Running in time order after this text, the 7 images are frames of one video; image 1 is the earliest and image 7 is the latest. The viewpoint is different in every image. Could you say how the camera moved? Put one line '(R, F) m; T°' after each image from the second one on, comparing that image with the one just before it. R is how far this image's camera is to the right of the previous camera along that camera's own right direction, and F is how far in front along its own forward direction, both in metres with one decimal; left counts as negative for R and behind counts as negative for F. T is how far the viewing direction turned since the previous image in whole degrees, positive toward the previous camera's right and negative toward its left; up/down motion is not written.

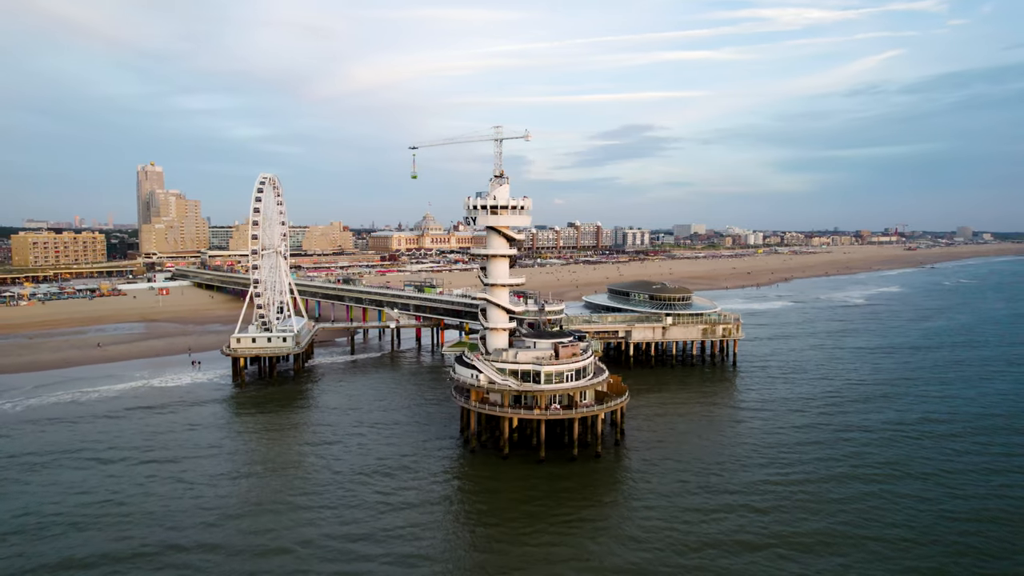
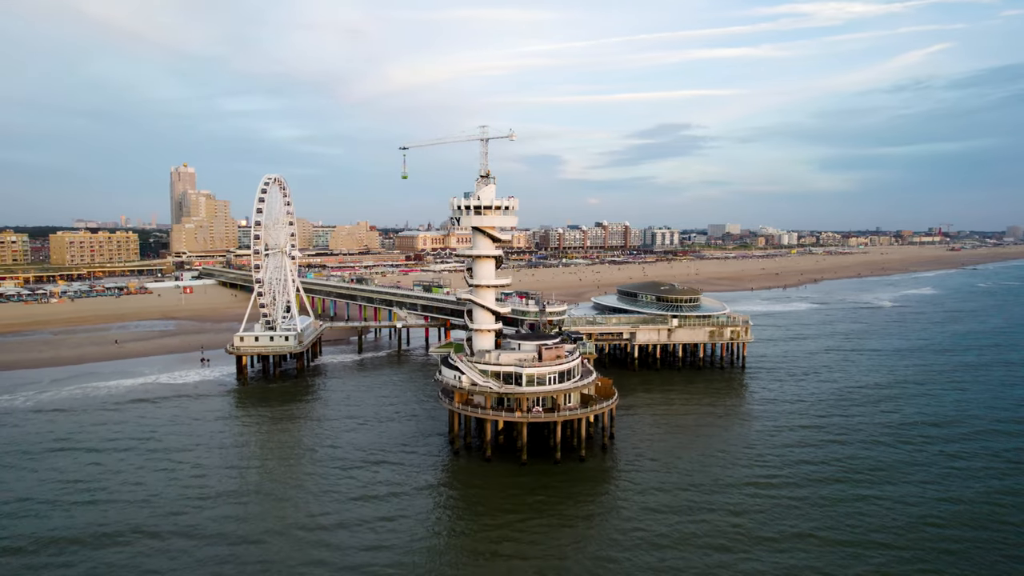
(+1.9, +0.3) m; -3°
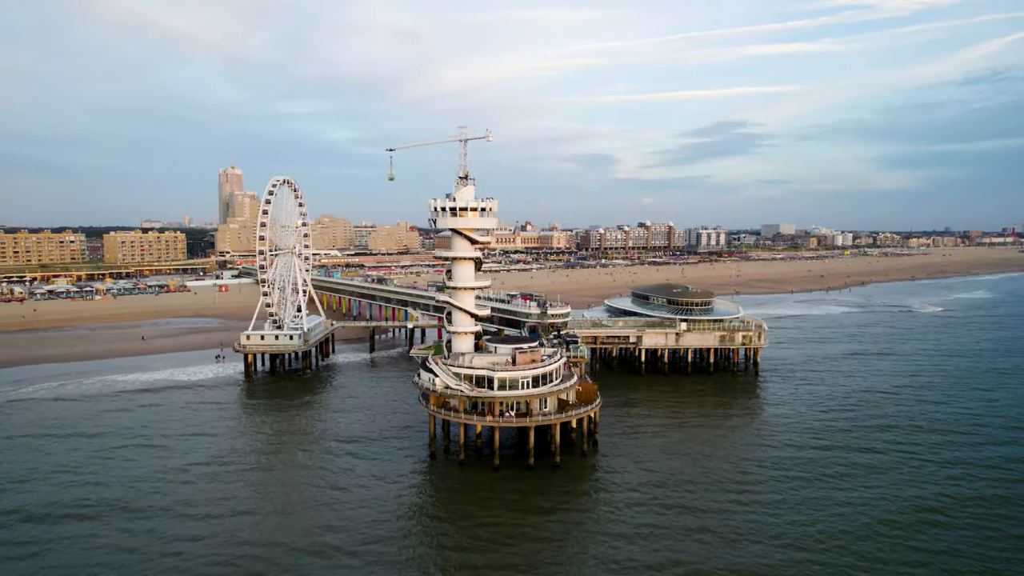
(+2.9, +0.4) m; -4°
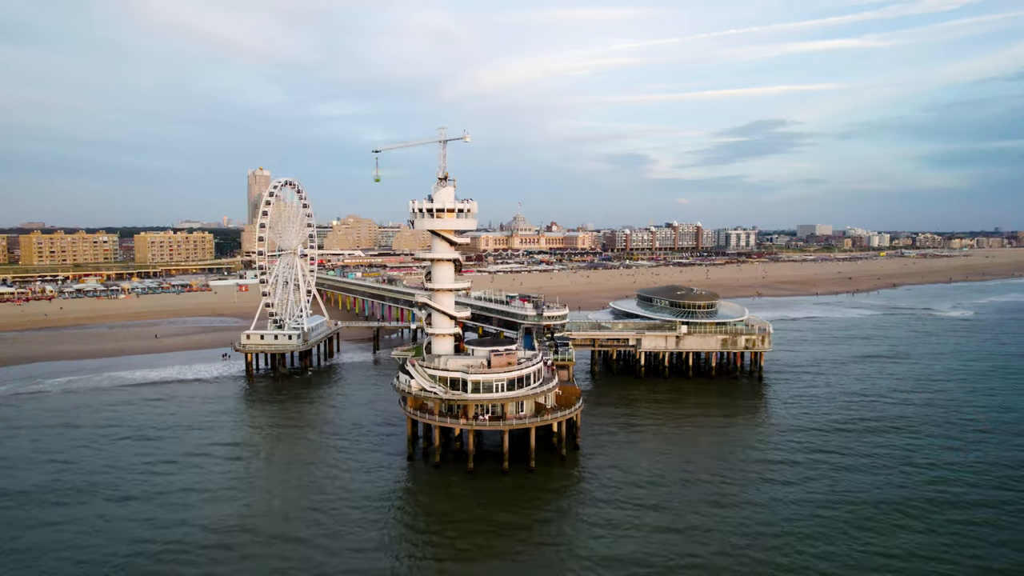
(+2.1, +0.3) m; -3°
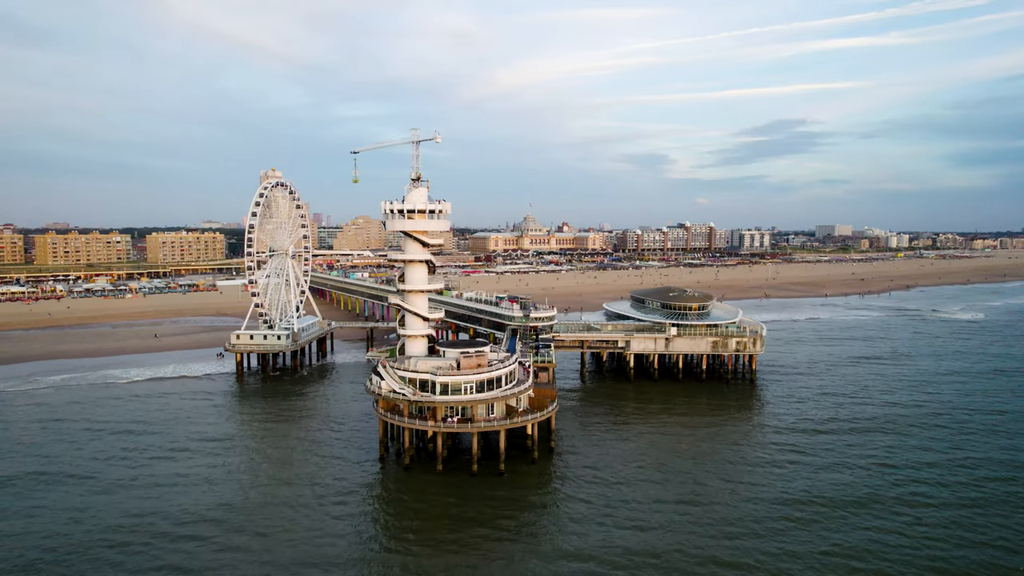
(+1.8, +0.2) m; -1°
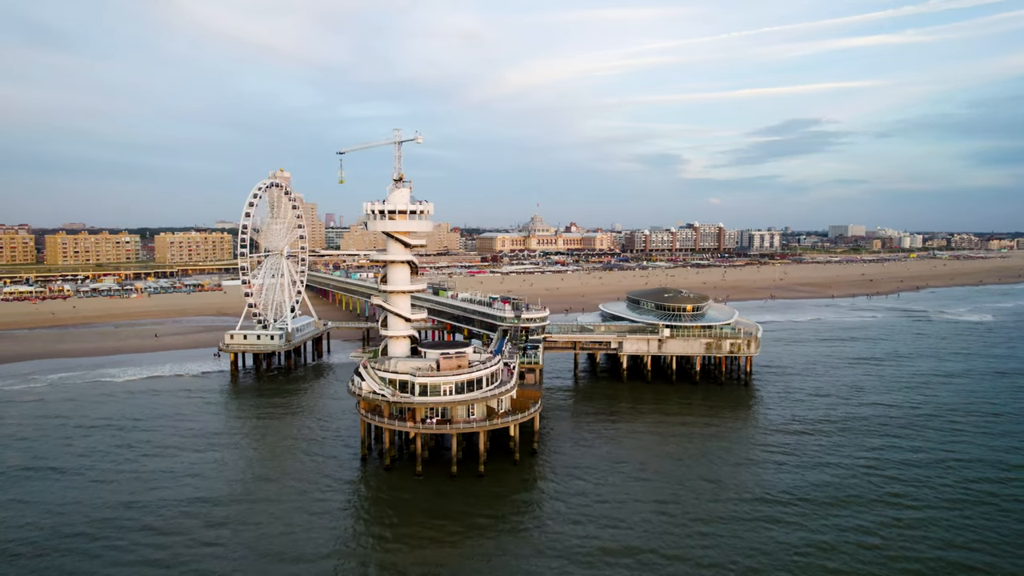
(+1.2, +0.1) m; -1°
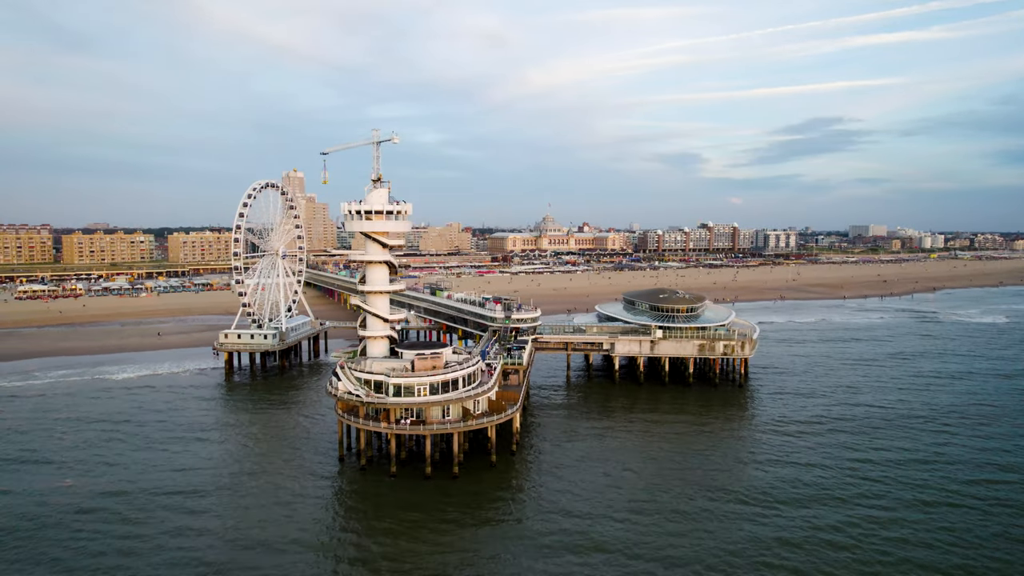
(+1.6, +0.1) m; -1°
